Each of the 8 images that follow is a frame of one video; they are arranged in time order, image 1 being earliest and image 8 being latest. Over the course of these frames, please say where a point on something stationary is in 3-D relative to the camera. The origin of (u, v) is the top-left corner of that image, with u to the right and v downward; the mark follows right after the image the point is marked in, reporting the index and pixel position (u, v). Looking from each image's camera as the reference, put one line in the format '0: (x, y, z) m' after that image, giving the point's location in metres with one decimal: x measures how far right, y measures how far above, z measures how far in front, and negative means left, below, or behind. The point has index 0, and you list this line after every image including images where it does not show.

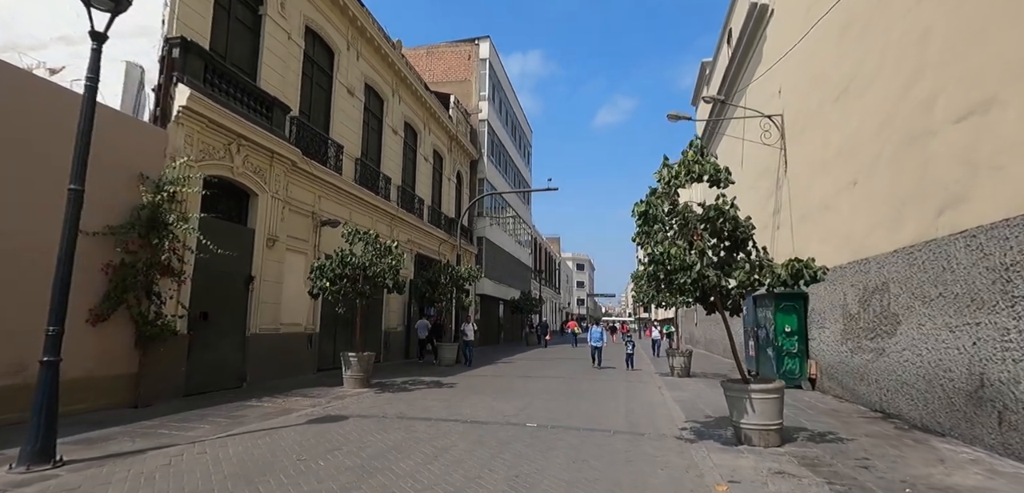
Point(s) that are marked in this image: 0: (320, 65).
0: (-5.7, +5.4, +15.9) m
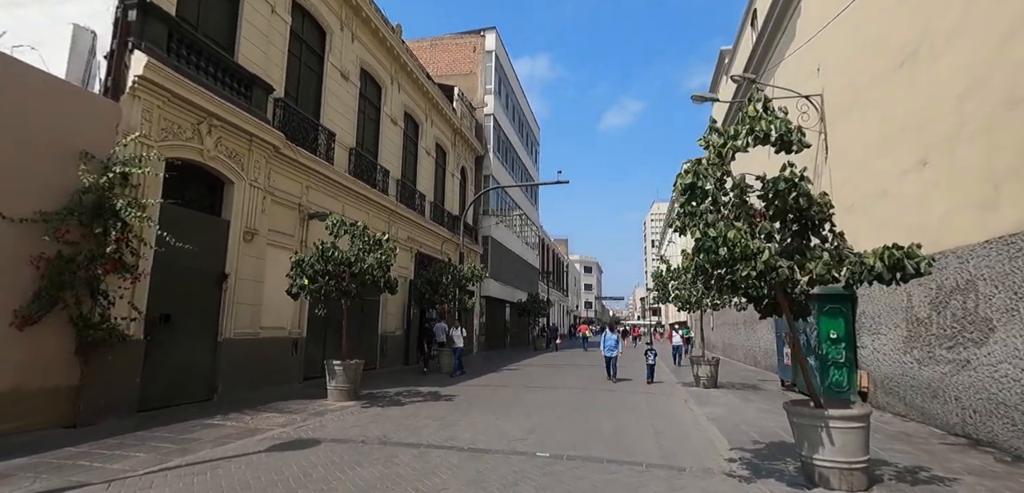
0: (-5.5, +5.5, +14.6) m
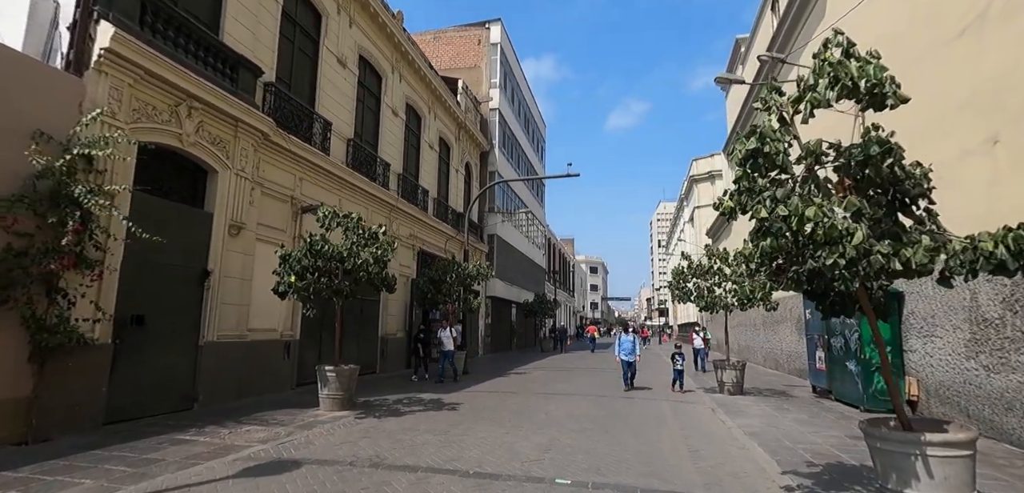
0: (-5.3, +5.6, +13.6) m
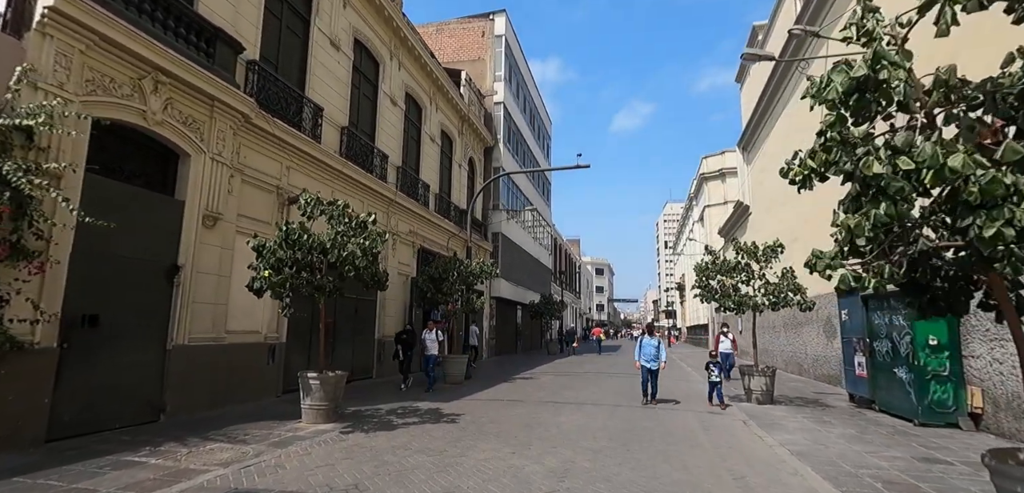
0: (-5.2, +5.8, +12.6) m
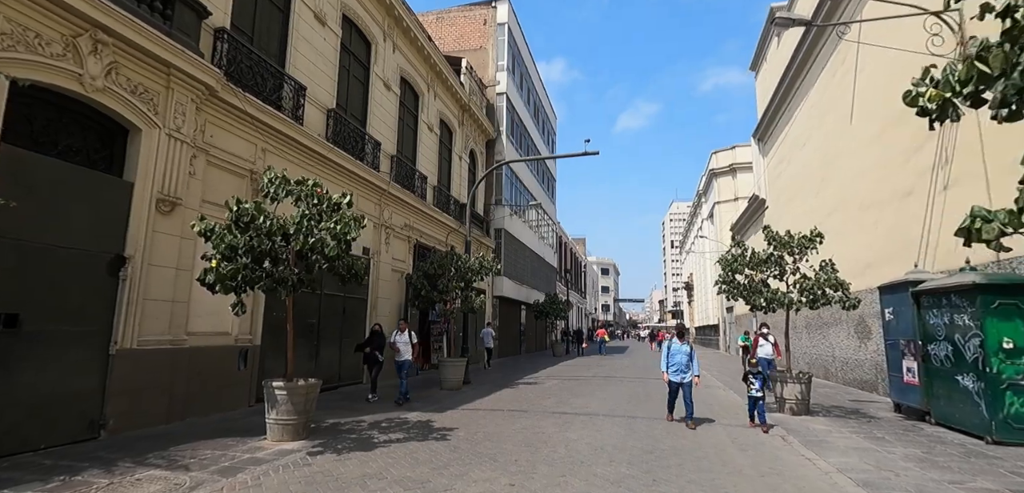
0: (-5.2, +5.9, +11.4) m
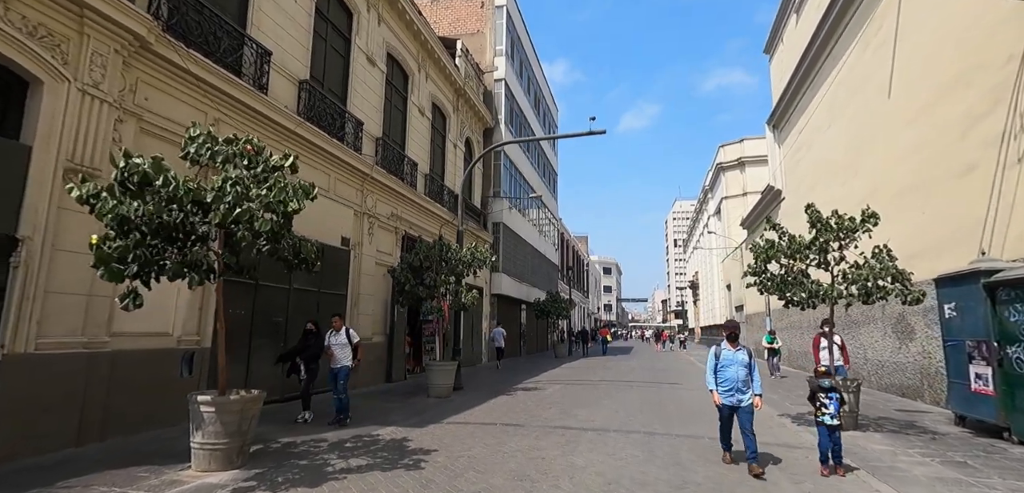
0: (-5.3, +6.2, +9.9) m
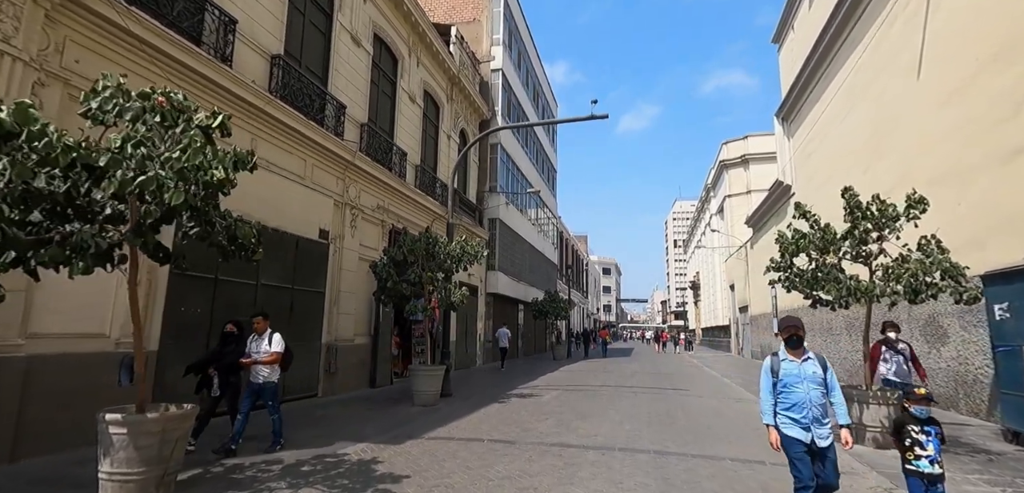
0: (-5.4, +6.3, +8.8) m
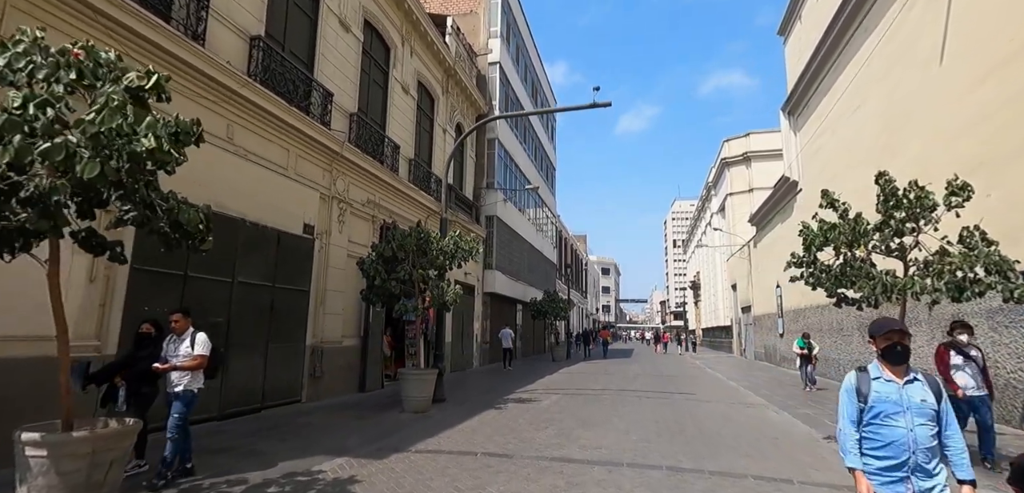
0: (-5.4, +6.4, +8.1) m
